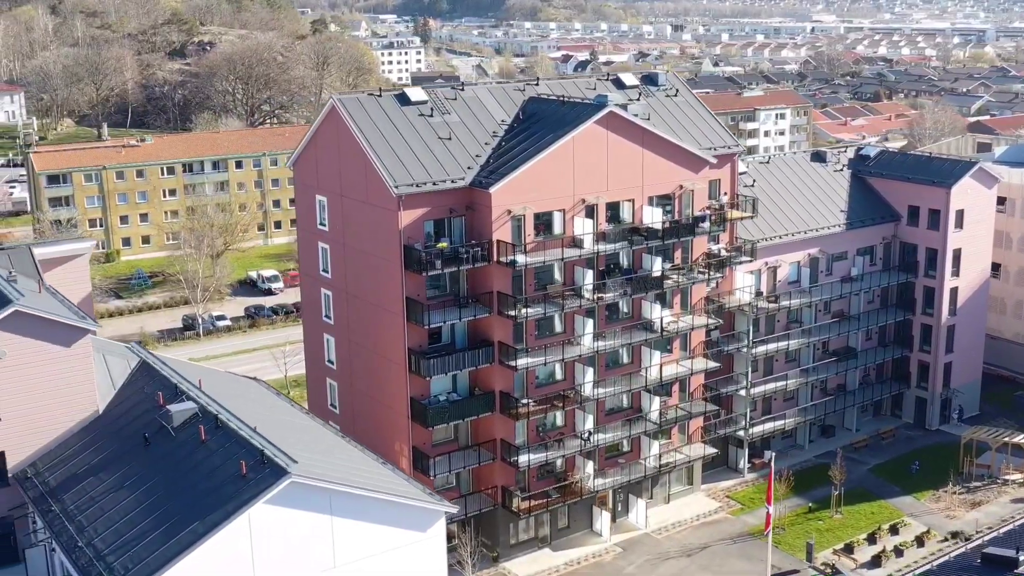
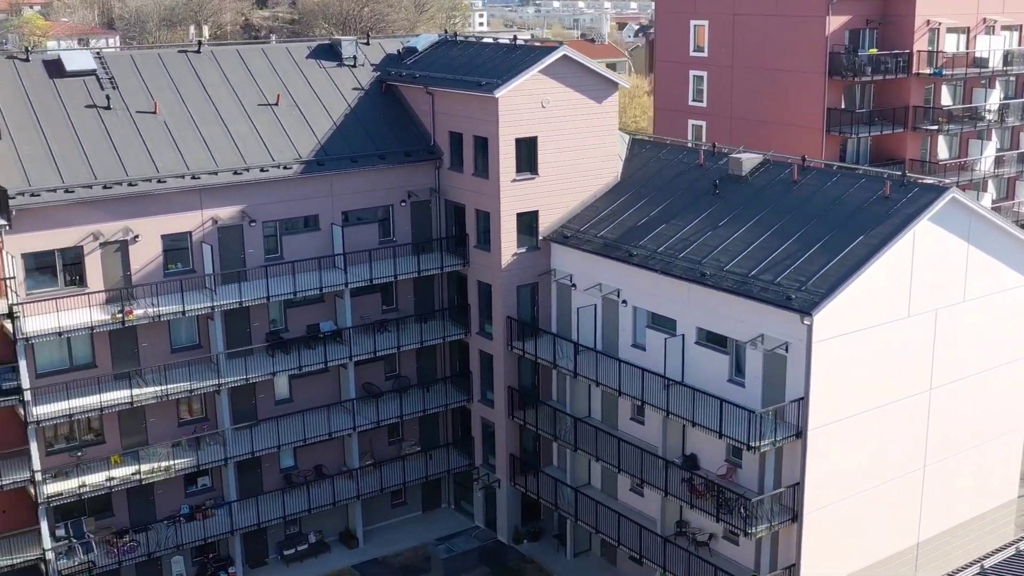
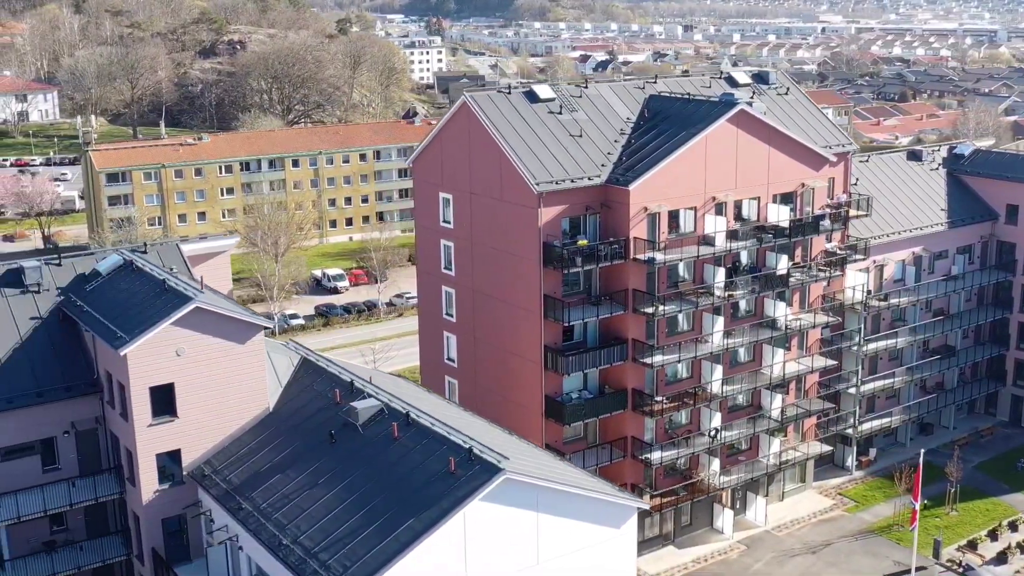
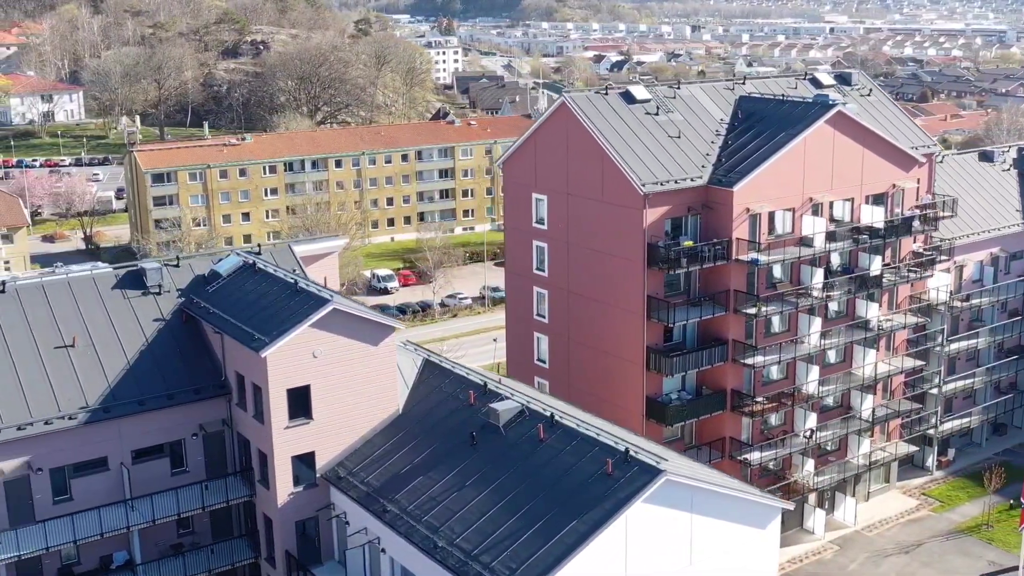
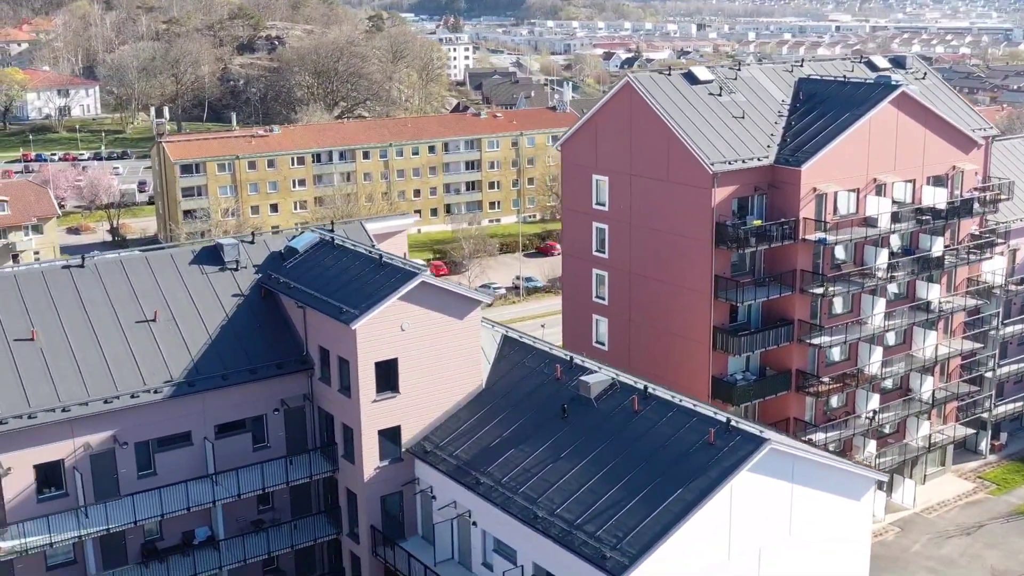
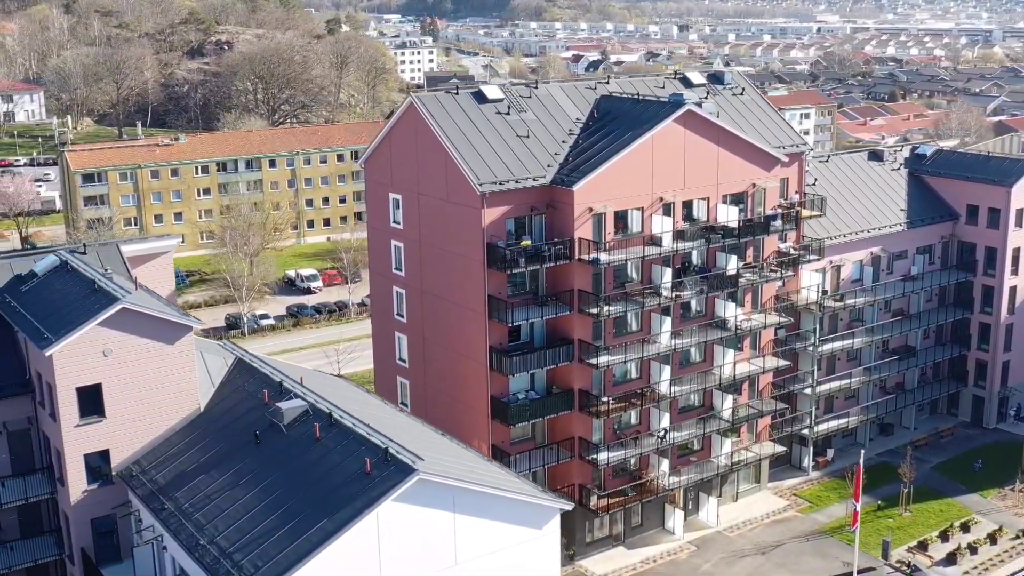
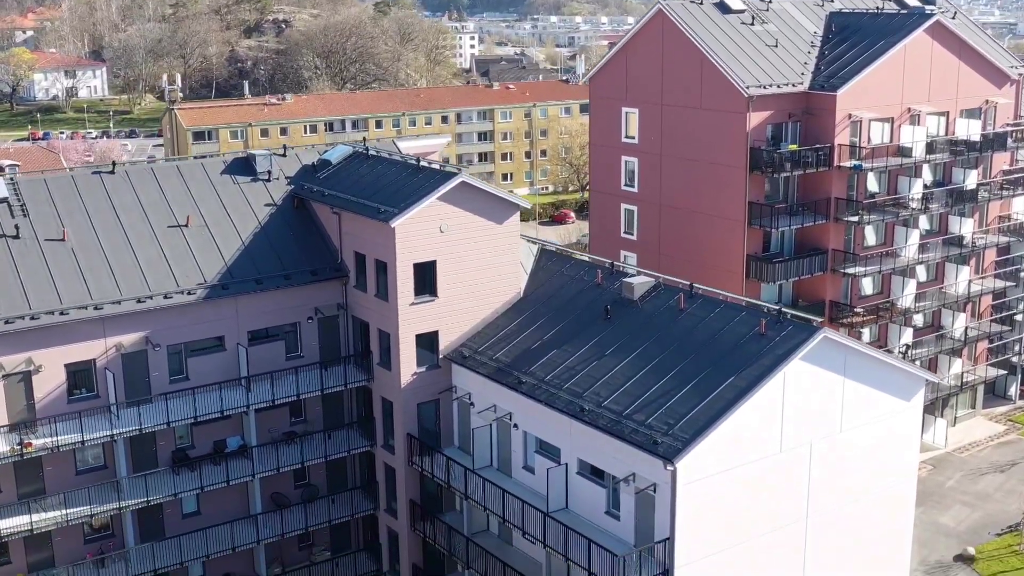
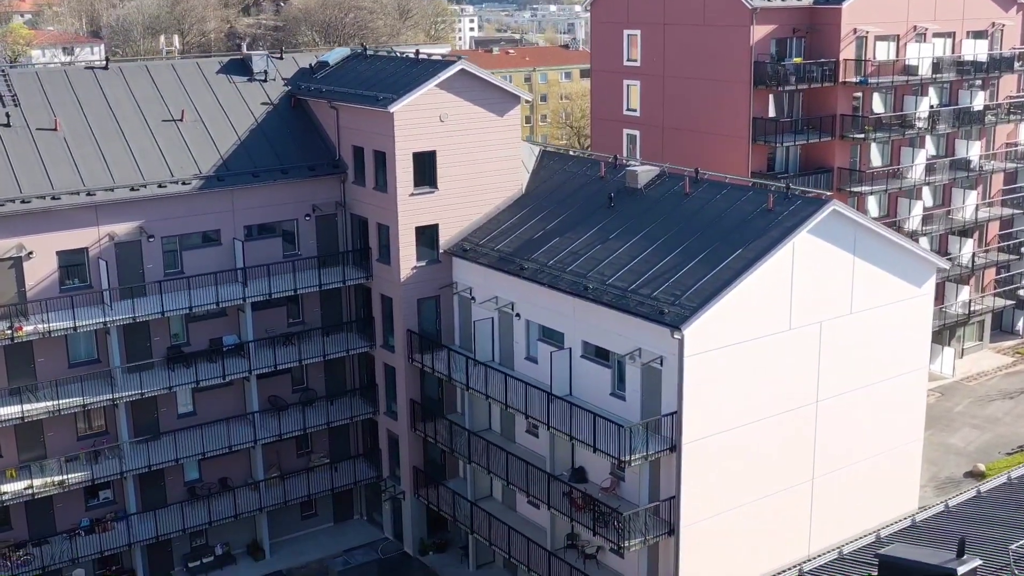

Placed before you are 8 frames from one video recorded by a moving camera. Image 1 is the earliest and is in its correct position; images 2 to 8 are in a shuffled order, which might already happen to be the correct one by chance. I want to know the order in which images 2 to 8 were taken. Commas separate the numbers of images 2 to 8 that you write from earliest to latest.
6, 3, 4, 5, 7, 8, 2
